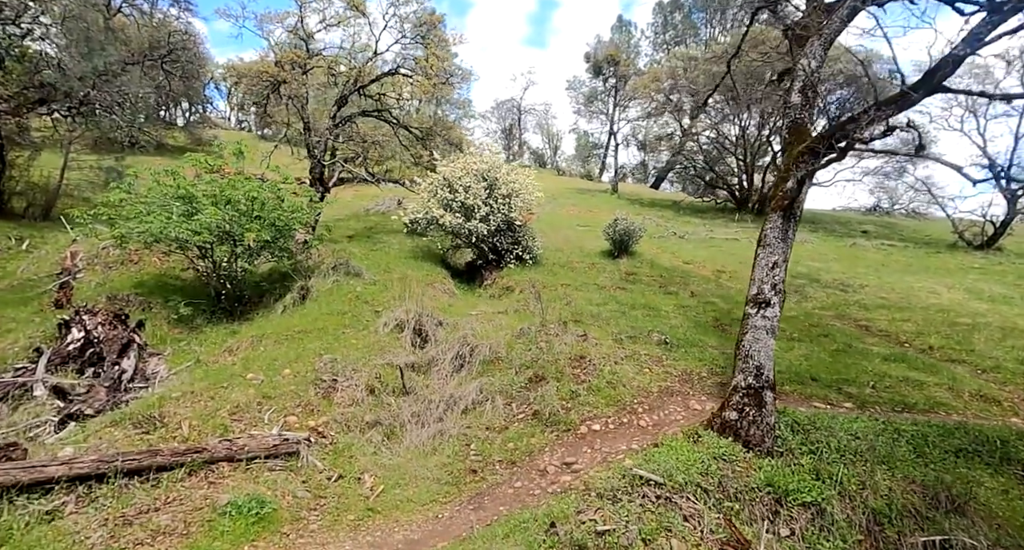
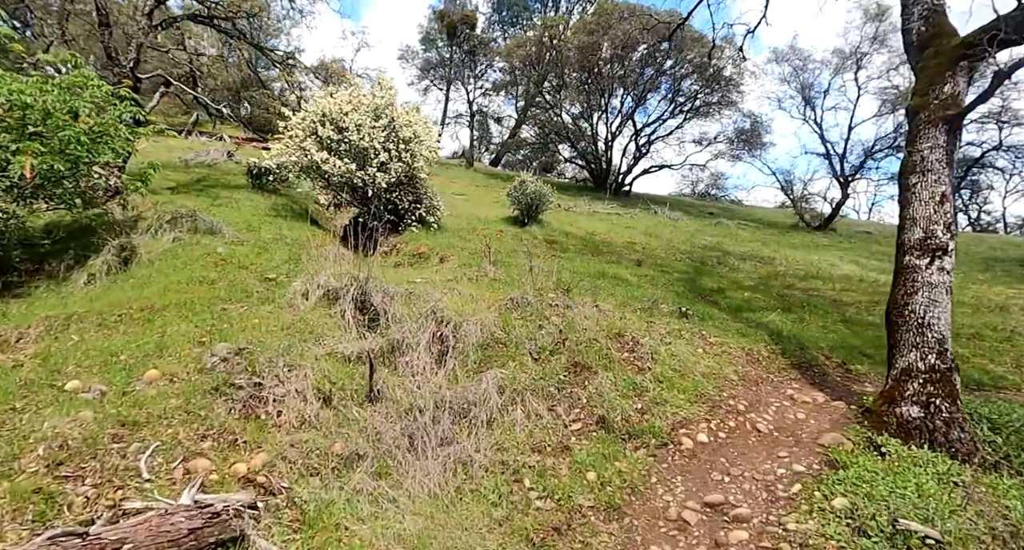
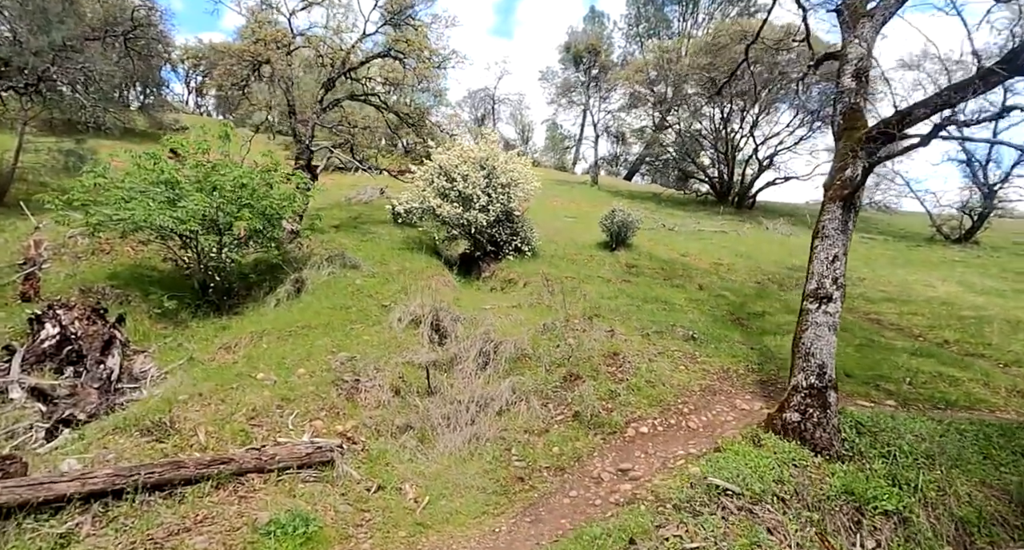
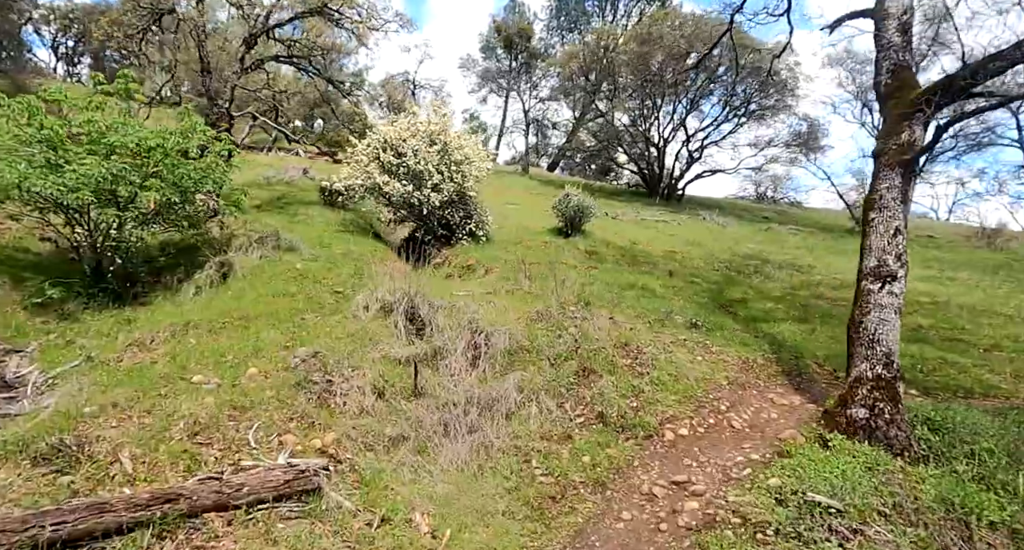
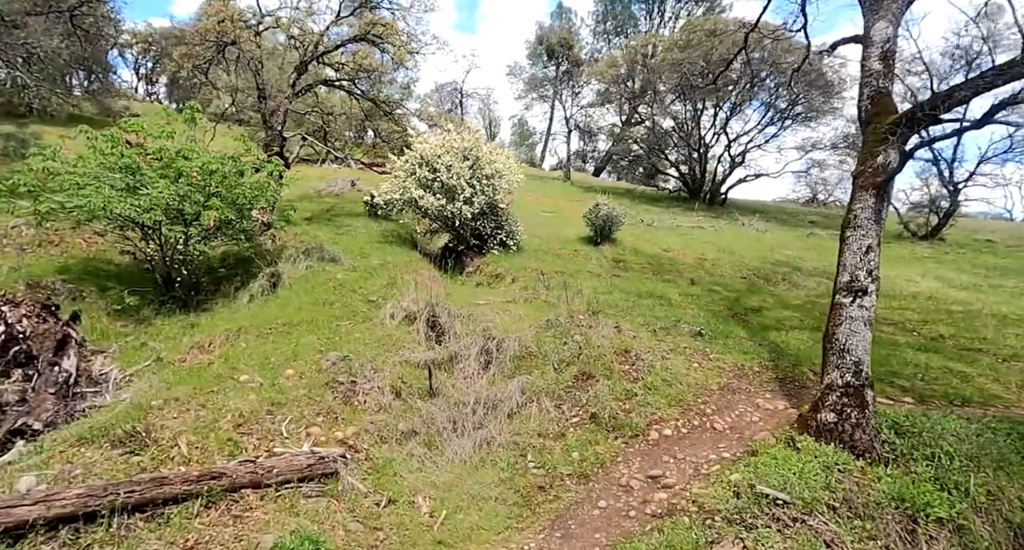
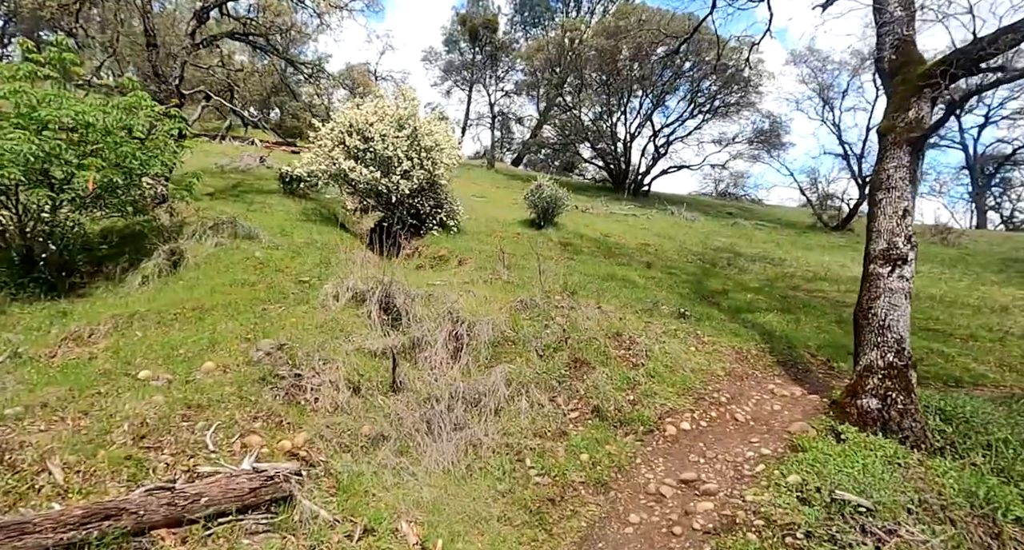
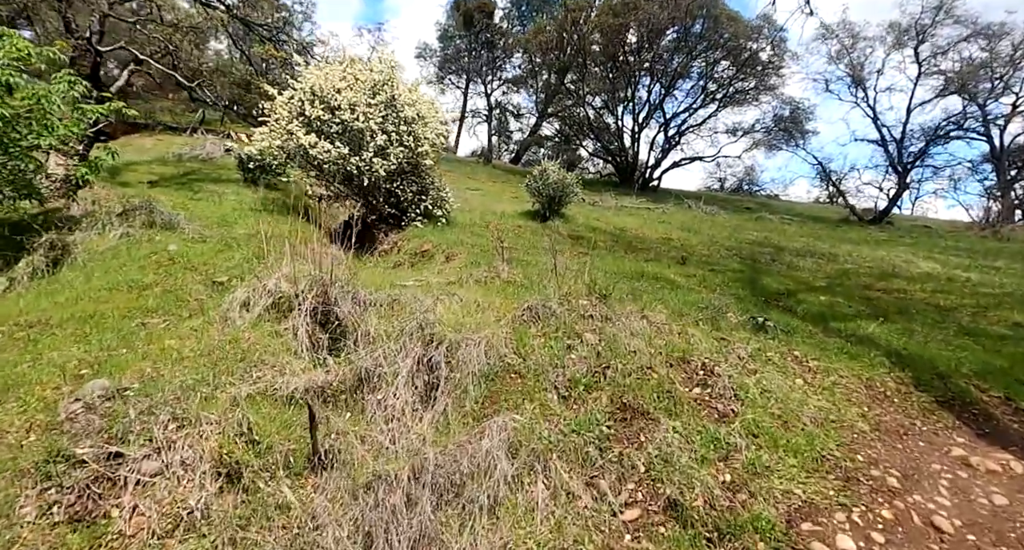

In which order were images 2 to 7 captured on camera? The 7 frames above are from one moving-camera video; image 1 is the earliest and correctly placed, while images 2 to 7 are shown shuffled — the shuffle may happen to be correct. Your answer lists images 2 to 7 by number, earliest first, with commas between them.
3, 5, 4, 6, 2, 7
